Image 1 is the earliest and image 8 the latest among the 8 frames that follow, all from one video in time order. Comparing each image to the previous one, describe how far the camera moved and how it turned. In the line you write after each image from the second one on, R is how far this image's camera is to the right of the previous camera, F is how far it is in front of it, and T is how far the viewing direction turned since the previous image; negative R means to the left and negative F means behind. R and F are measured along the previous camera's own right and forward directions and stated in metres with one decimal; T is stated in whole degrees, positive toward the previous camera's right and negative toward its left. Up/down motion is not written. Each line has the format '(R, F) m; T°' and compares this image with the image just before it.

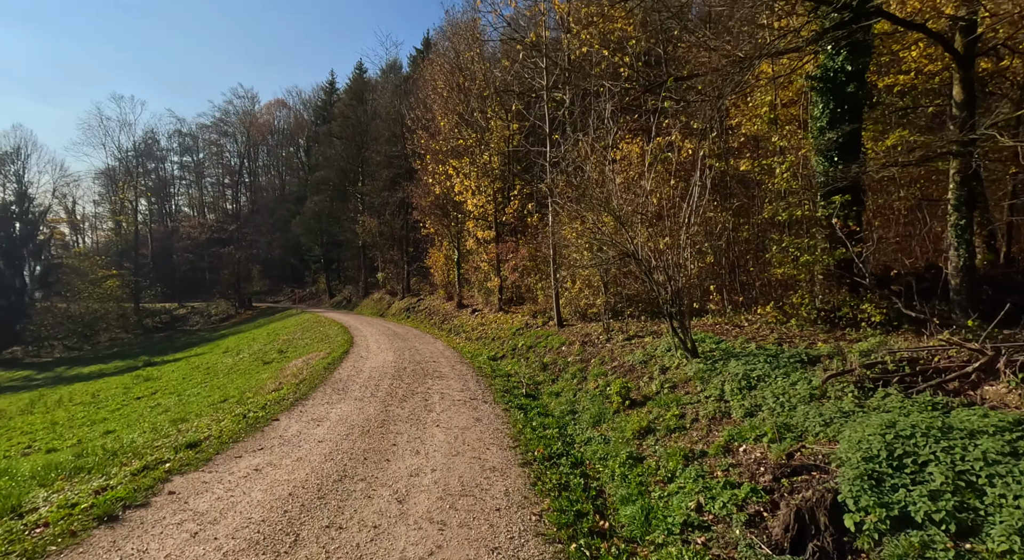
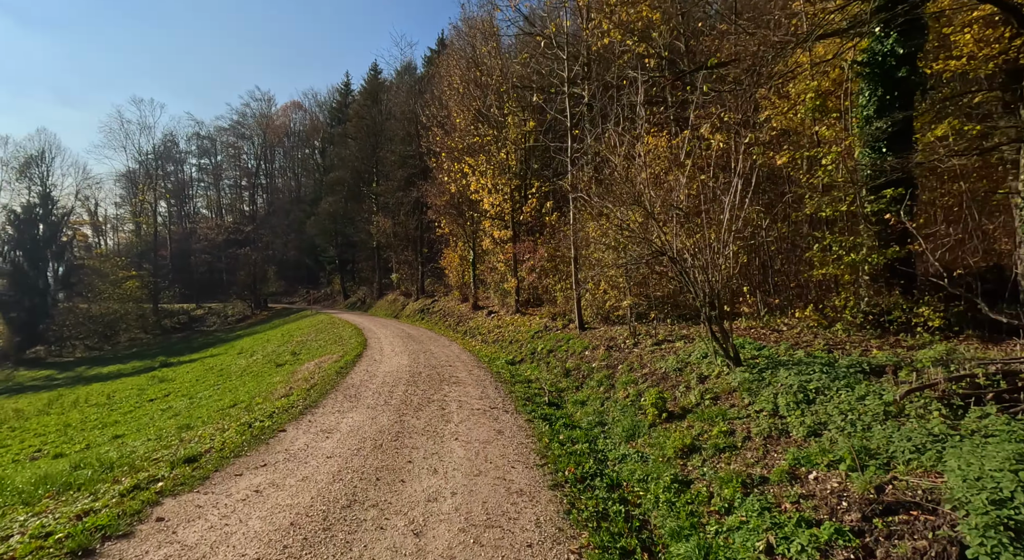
(-0.2, +0.7) m; -1°
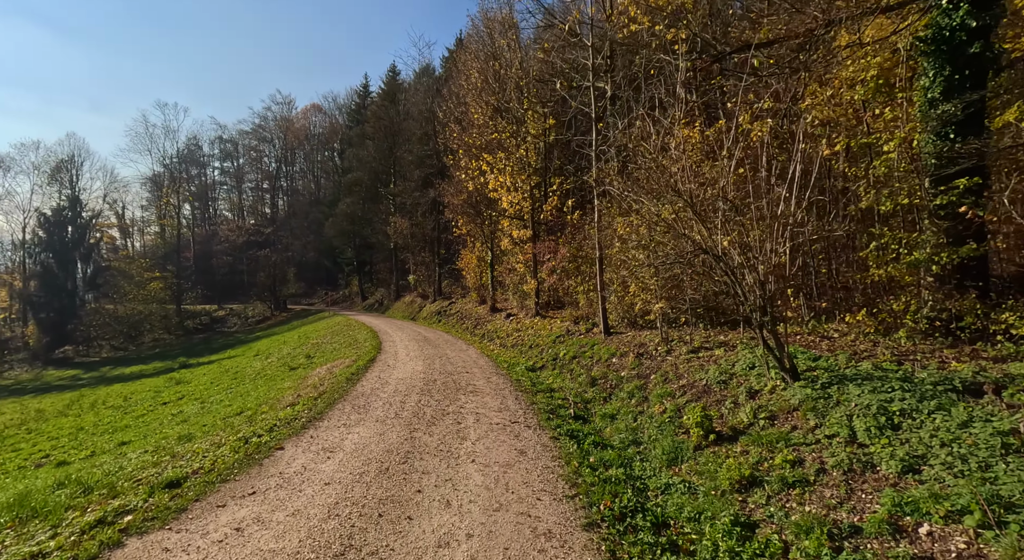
(-0.1, +0.9) m; -2°
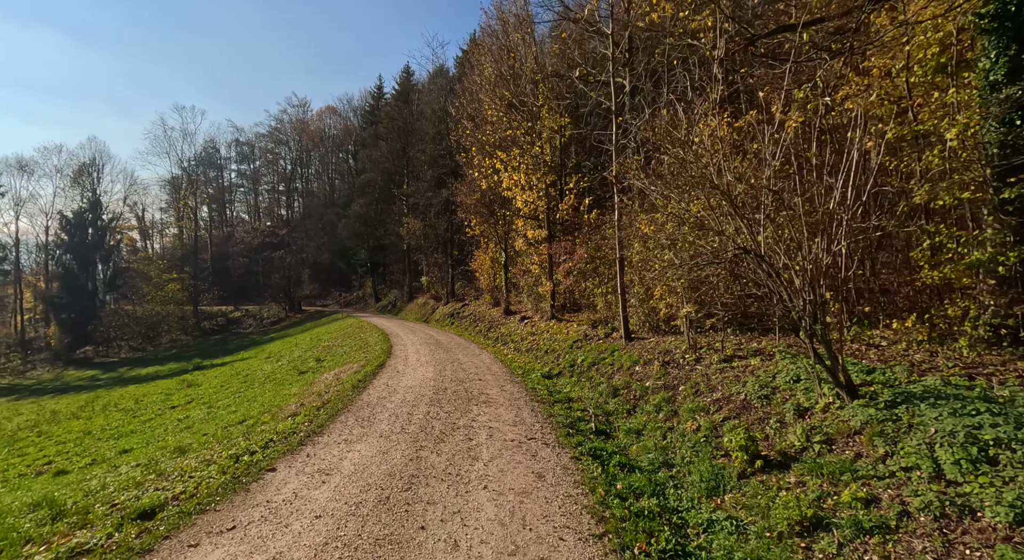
(0.0, +0.8) m; -1°
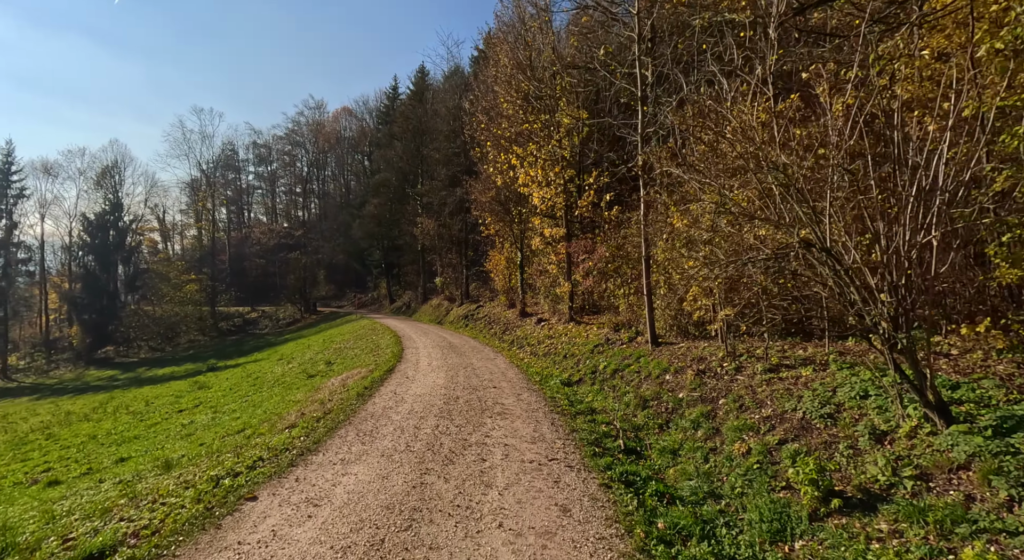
(0.0, +1.0) m; -2°
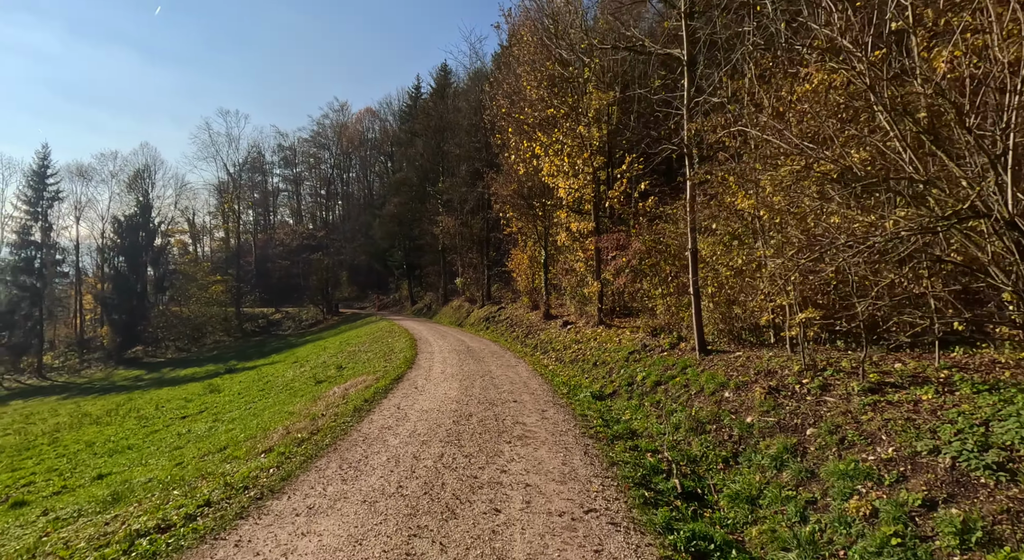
(0.0, +1.8) m; -2°
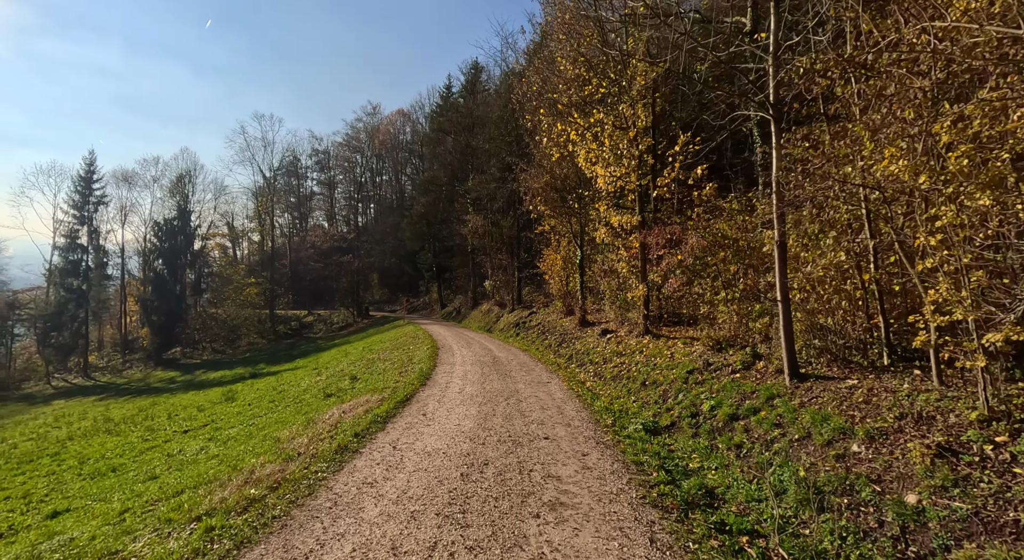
(0.0, +2.5) m; -3°
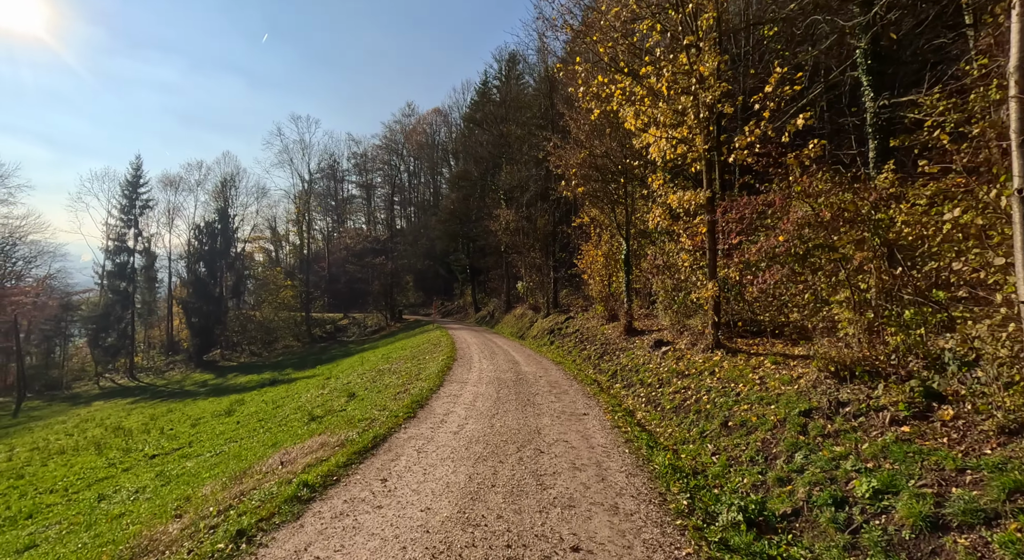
(+0.3, +3.9) m; -4°
